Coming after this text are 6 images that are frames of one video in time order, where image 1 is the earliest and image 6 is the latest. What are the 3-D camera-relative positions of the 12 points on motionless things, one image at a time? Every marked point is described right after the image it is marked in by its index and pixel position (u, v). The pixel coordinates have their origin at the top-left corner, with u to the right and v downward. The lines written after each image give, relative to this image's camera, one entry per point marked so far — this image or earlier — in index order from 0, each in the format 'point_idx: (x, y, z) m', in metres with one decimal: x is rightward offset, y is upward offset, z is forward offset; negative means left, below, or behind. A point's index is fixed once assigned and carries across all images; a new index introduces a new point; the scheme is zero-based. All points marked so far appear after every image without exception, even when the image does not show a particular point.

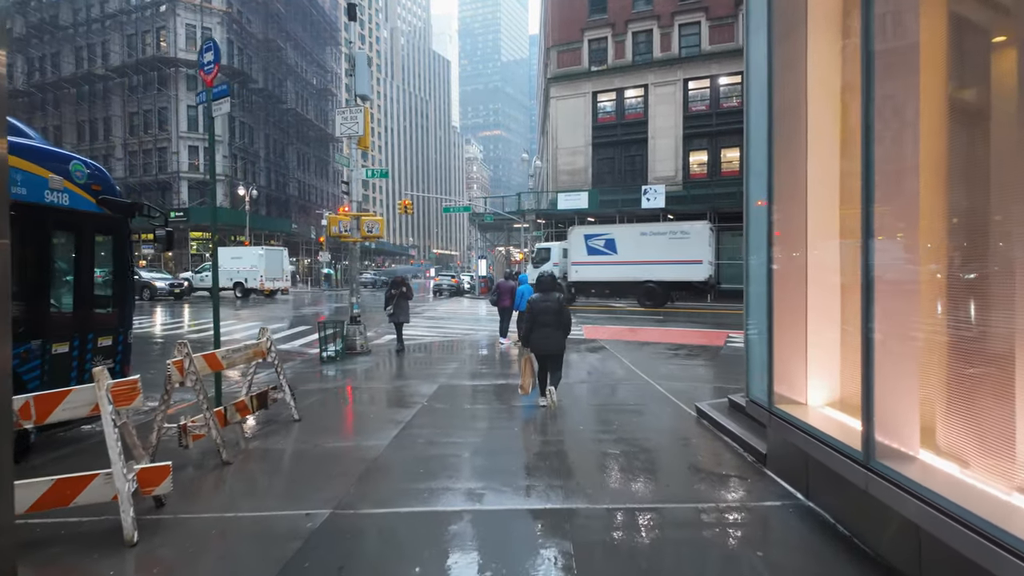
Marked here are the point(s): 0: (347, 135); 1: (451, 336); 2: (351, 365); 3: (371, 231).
0: (-2.7, +2.5, +9.8) m
1: (-1.4, -1.1, +13.2) m
2: (-2.4, -1.1, +8.5) m
3: (-2.2, +0.9, +9.4) m
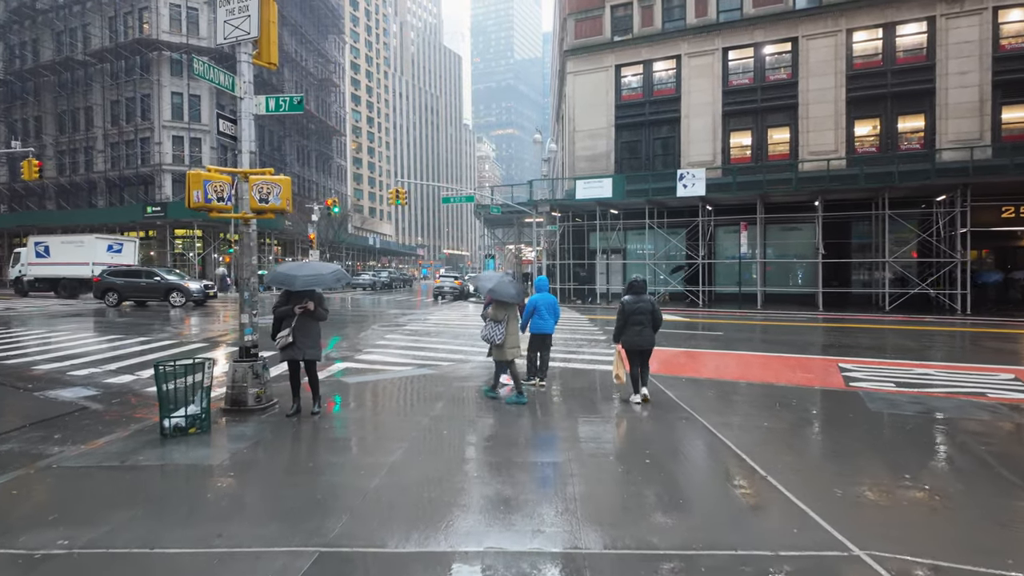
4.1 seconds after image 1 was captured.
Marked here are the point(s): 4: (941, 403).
0: (-2.7, +2.4, +5.8) m
1: (-1.3, -1.2, +9.2) m
2: (-2.4, -1.3, +4.6) m
3: (-2.2, +0.8, +5.4) m
4: (+4.6, -1.3, +6.4) m
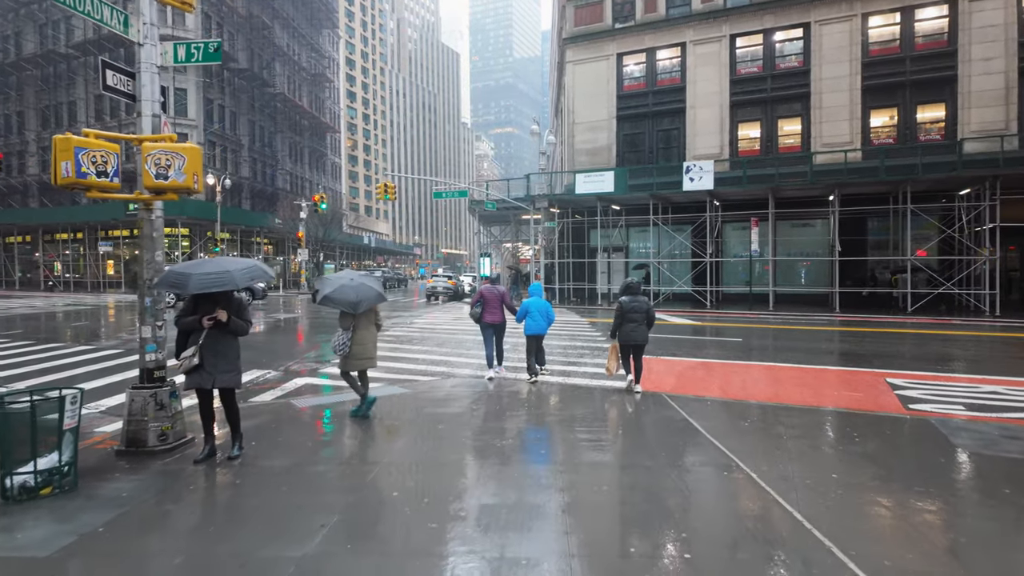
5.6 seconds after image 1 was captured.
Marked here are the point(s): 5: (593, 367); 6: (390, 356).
0: (-2.9, +2.4, +4.5) m
1: (-1.4, -1.2, +7.9) m
2: (-2.5, -1.3, +3.2) m
3: (-2.4, +0.8, +4.1) m
4: (+4.5, -1.3, +5.1) m
5: (+1.2, -1.2, +9.1) m
6: (-2.0, -1.1, +9.7) m
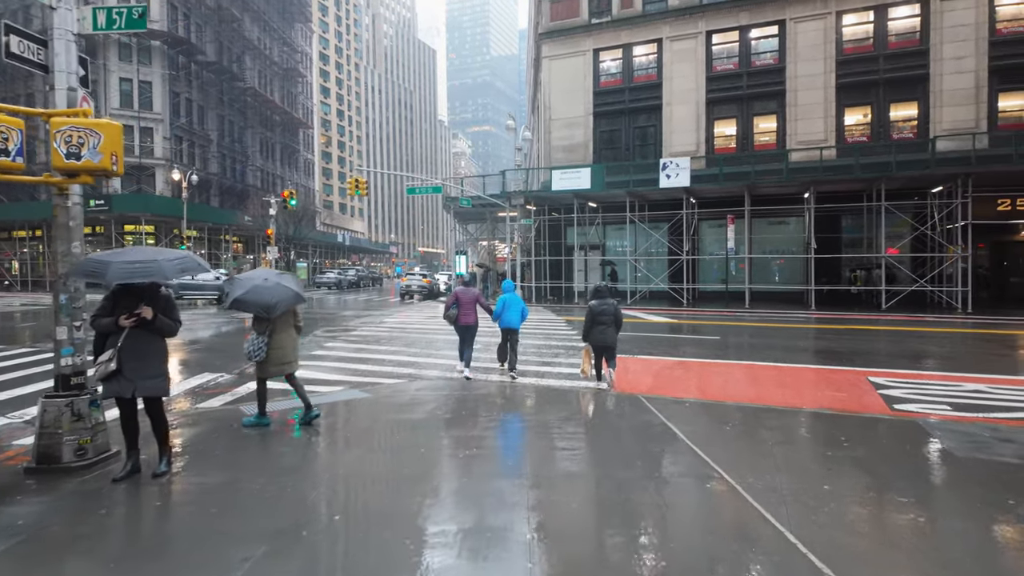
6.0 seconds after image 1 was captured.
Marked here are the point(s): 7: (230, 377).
0: (-3.1, +2.4, +4.0) m
1: (-1.8, -1.2, +7.4) m
2: (-2.7, -1.3, +2.7) m
3: (-2.6, +0.8, +3.6) m
4: (+4.2, -1.2, +4.9) m
5: (+0.8, -1.2, +8.7) m
6: (-2.4, -1.1, +9.2) m
7: (-3.8, -1.2, +8.0) m
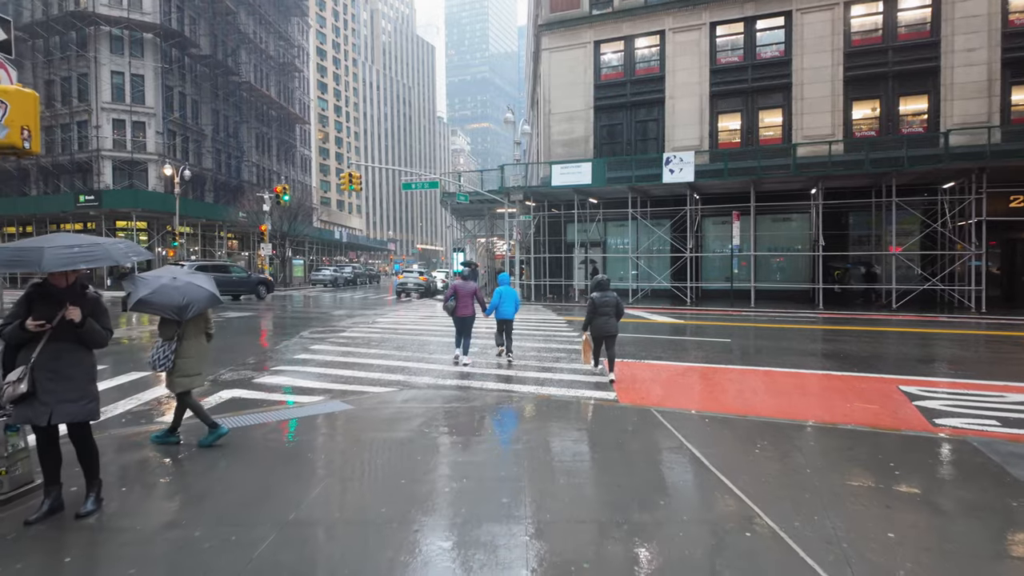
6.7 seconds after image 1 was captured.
0: (-3.1, +2.4, +3.3) m
1: (-1.8, -1.2, +6.8) m
2: (-2.7, -1.3, +2.1) m
3: (-2.6, +0.8, +2.9) m
4: (+4.2, -1.3, +4.3) m
5: (+0.8, -1.2, +8.1) m
6: (-2.5, -1.1, +8.6) m
7: (-3.8, -1.2, +7.4) m
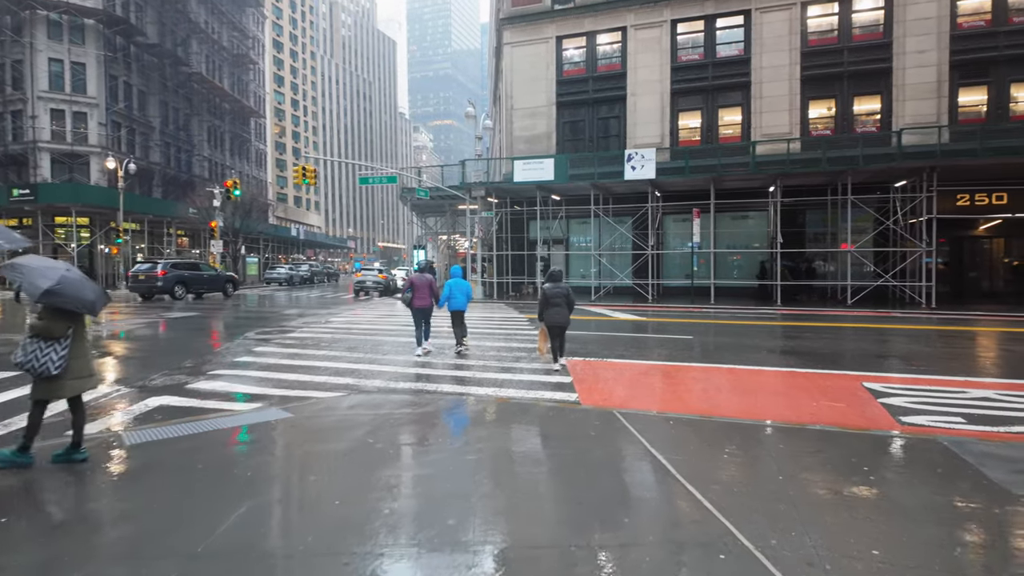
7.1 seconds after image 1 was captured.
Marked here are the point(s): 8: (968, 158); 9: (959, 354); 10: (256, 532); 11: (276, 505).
0: (-3.4, +2.4, +2.8) m
1: (-2.3, -1.1, +6.3) m
2: (-2.9, -1.3, +1.6) m
3: (-2.9, +0.8, +2.4) m
4: (+3.9, -1.2, +4.1) m
5: (+0.2, -1.1, +7.8) m
6: (-3.0, -1.0, +8.1) m
7: (-4.3, -1.2, +6.8) m
8: (+13.5, +3.9, +17.7) m
9: (+9.4, -1.4, +12.4) m
10: (-1.3, -1.2, +3.2) m
11: (-1.4, -1.2, +3.5) m
